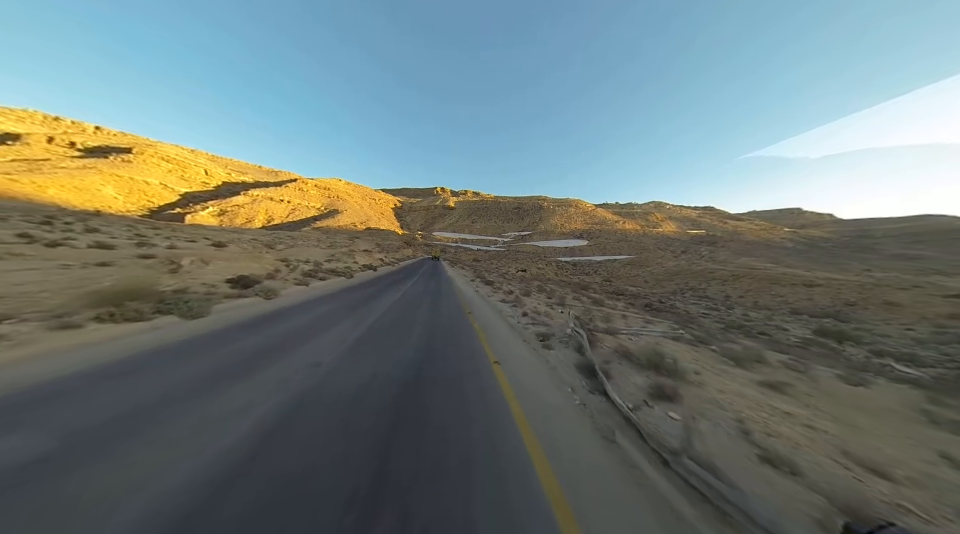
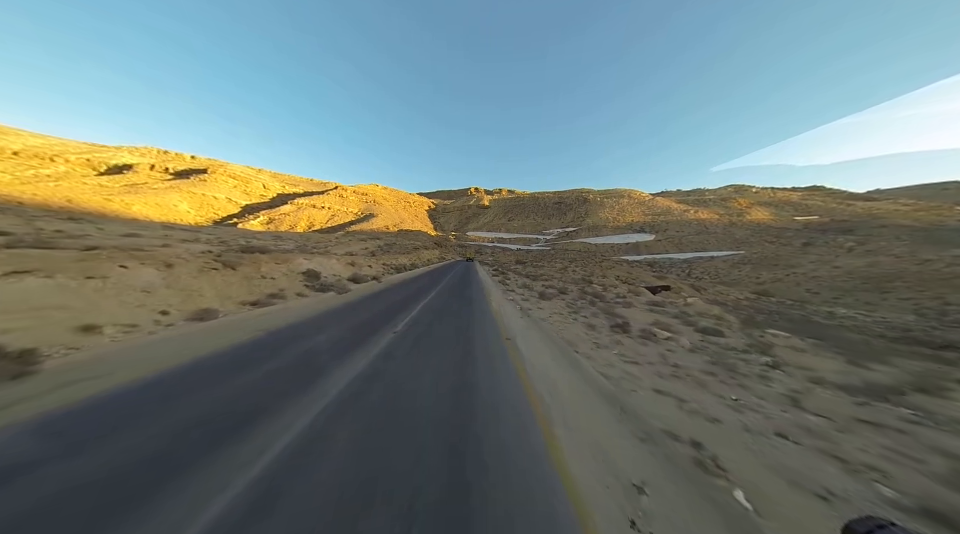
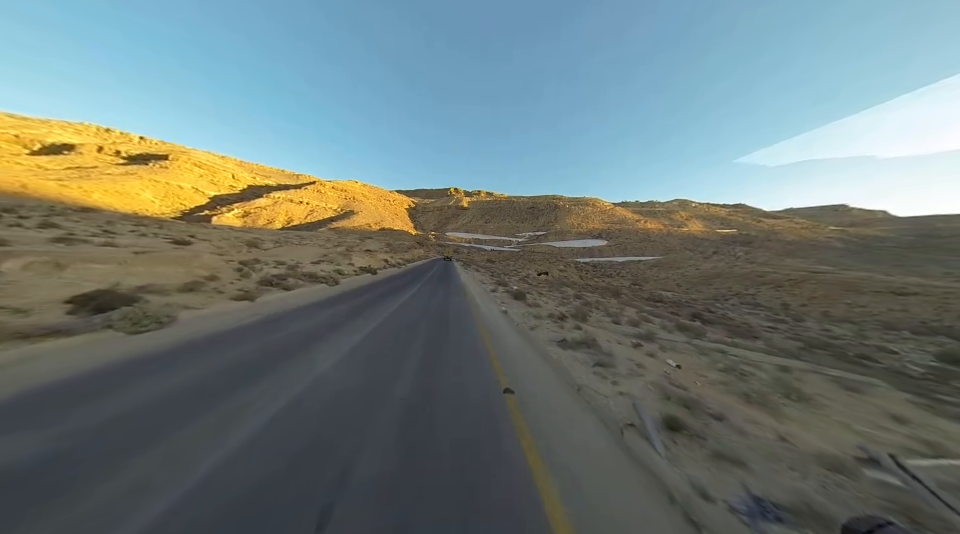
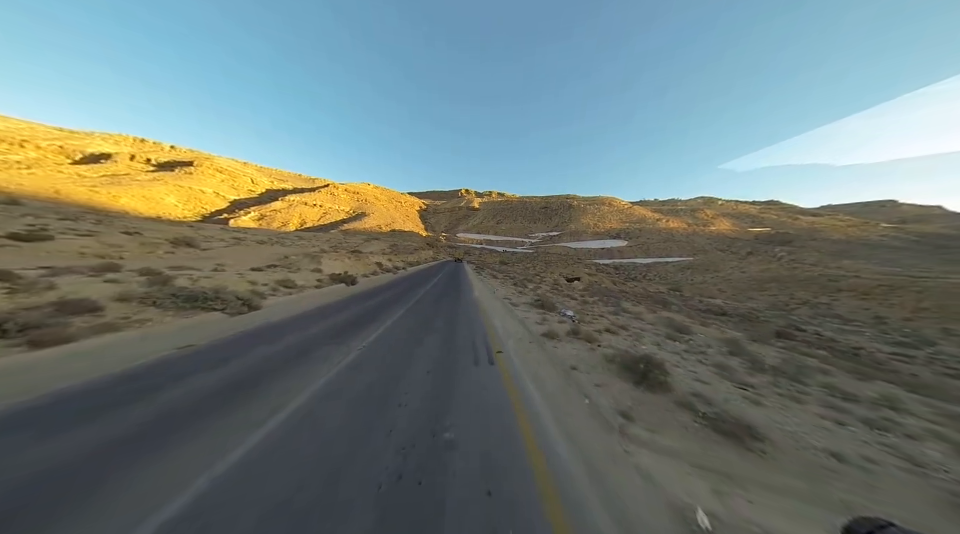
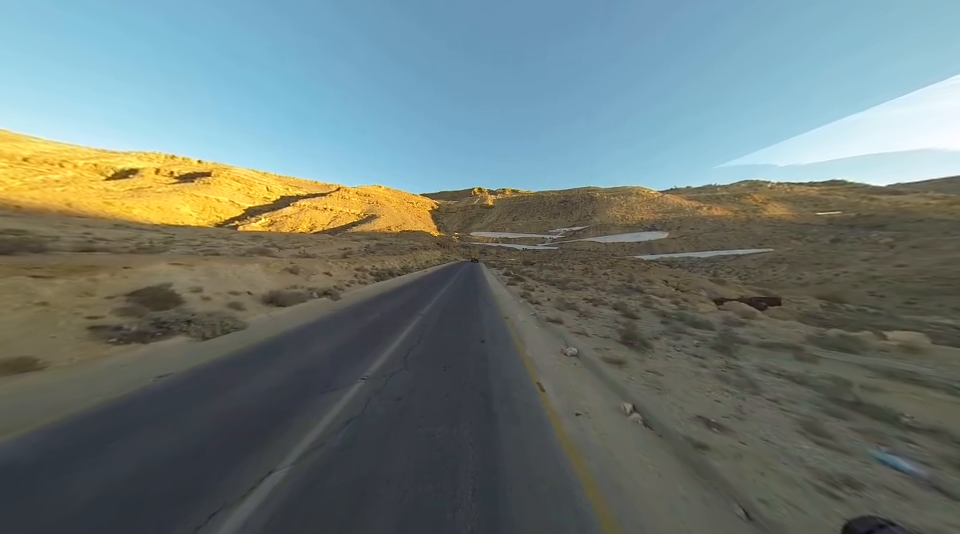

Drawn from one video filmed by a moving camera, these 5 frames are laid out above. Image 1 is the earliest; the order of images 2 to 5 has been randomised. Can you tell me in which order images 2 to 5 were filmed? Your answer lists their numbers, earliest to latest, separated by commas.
3, 4, 2, 5
